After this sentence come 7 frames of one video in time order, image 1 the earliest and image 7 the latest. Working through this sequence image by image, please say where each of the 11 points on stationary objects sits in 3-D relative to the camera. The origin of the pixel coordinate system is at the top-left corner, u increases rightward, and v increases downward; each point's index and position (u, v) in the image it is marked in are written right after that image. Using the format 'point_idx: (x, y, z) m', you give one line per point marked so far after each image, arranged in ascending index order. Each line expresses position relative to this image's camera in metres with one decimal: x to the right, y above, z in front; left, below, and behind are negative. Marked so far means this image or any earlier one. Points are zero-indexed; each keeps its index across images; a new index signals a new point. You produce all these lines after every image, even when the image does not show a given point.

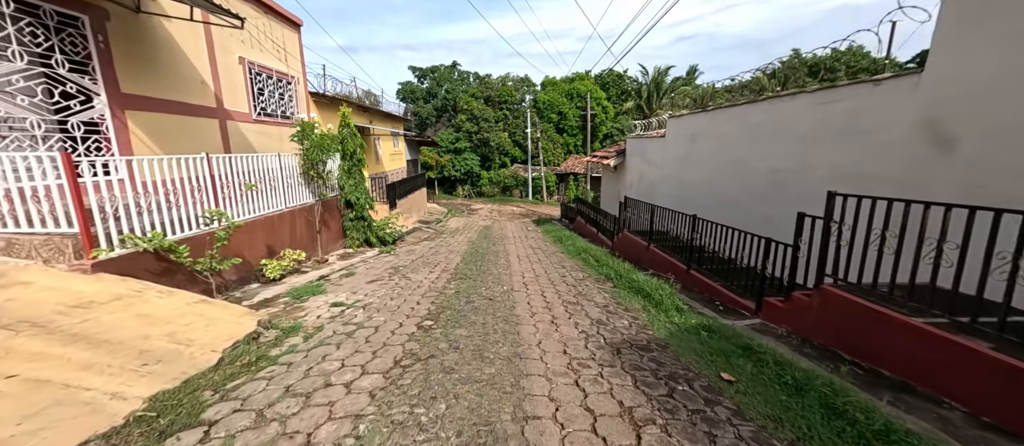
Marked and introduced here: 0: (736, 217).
0: (+4.0, +0.1, +6.4) m
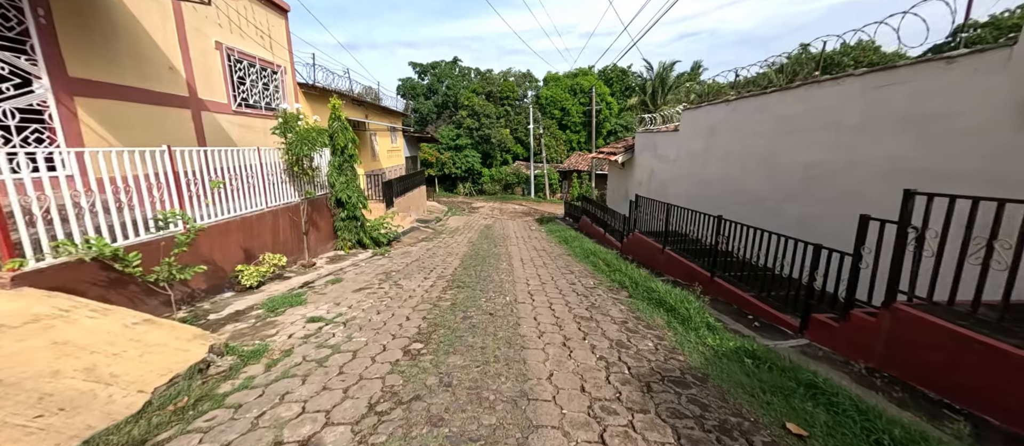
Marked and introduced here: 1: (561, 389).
0: (+4.1, +0.1, +5.7) m
1: (+0.3, -1.1, +2.4) m
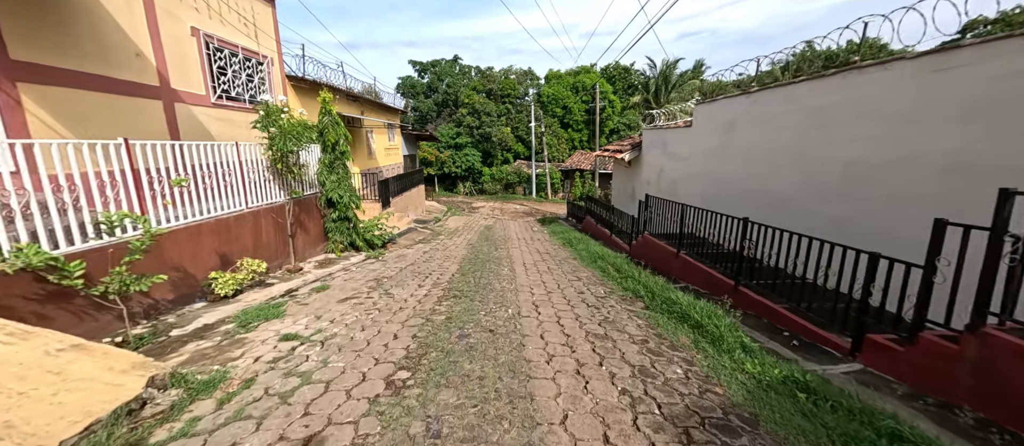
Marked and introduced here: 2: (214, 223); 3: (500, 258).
0: (+4.1, +0.1, +5.2) m
1: (+0.4, -1.2, +1.9) m
2: (-4.0, 0.0, +4.9) m
3: (-0.2, -0.7, +7.4) m
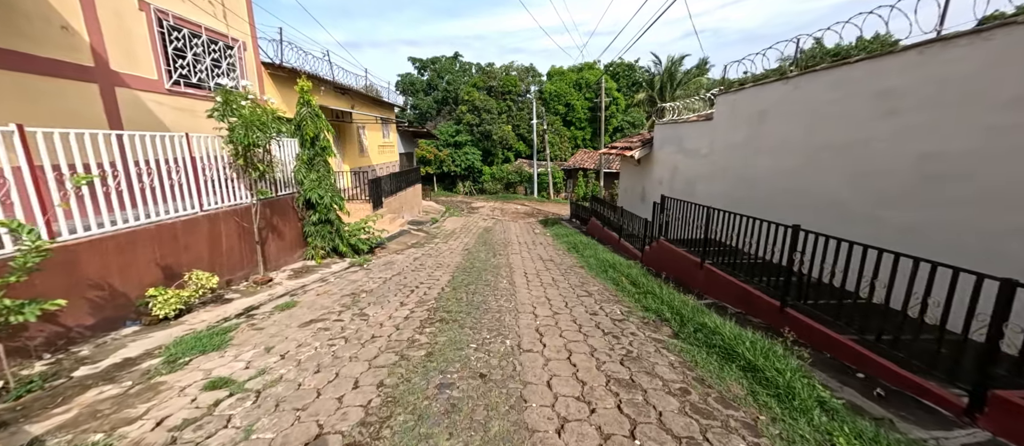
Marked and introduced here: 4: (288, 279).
0: (+4.1, 0.0, +4.4) m
1: (+0.3, -1.3, +1.1) m
2: (-4.0, -0.1, +4.1) m
3: (-0.2, -0.8, +6.6) m
4: (-3.7, -0.9, +5.9) m
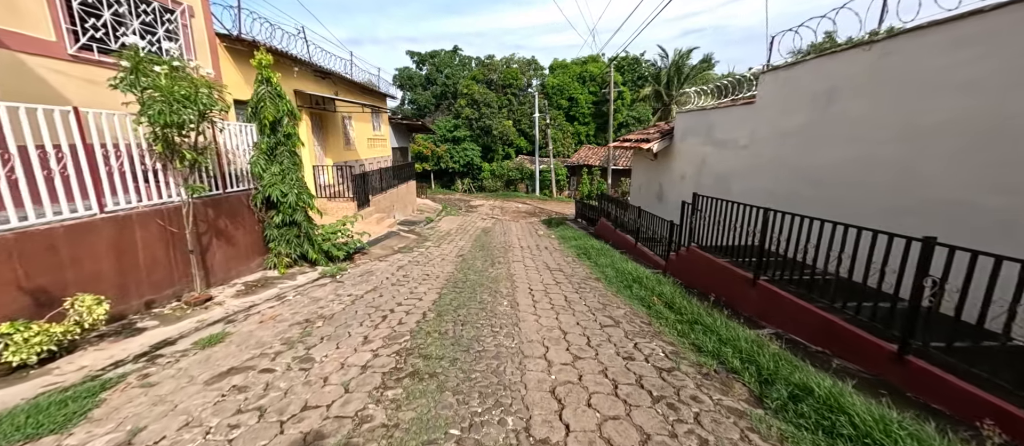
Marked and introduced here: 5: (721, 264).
0: (+4.1, -0.1, +3.2) m
1: (+0.4, -1.3, 0.0) m
2: (-4.0, -0.1, +2.9) m
3: (-0.2, -0.8, +5.4) m
4: (-3.6, -1.0, +4.7) m
5: (+2.8, -0.5, +4.9) m
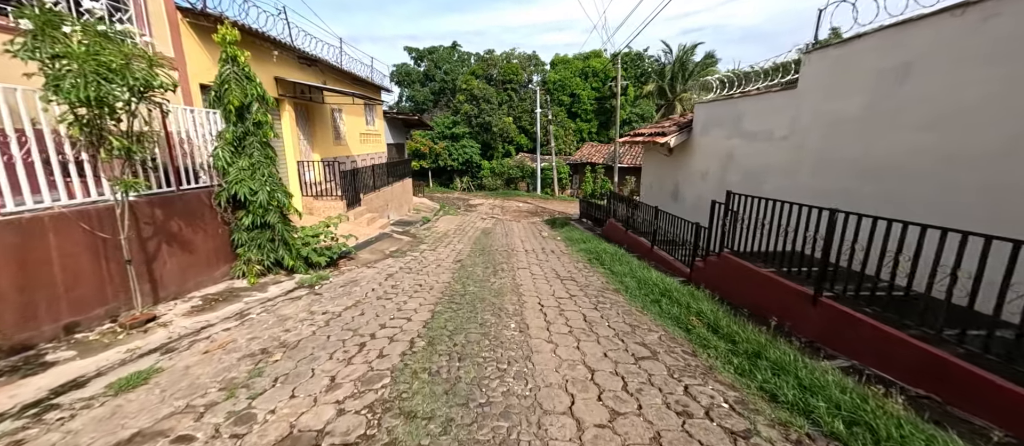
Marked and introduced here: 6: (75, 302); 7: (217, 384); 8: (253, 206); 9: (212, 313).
0: (+4.2, -0.2, +2.5) m
1: (+0.5, -1.4, -0.8) m
2: (-3.9, -0.2, +2.1) m
3: (-0.1, -0.9, +4.6) m
4: (-3.6, -1.0, +3.9) m
5: (+2.9, -0.6, +4.1) m
6: (-3.9, -0.7, +3.3) m
7: (-2.1, -1.1, +2.5) m
8: (-3.6, +0.2, +5.0) m
9: (-3.3, -1.0, +4.0) m
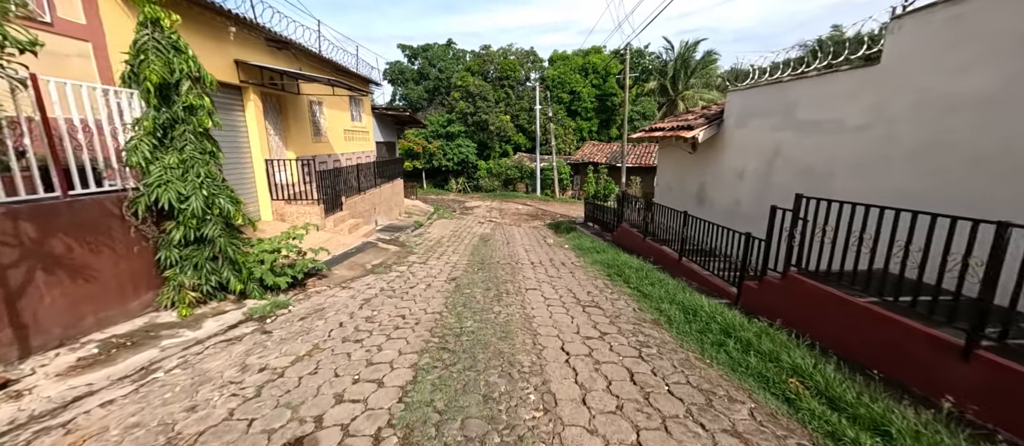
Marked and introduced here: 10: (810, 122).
0: (+4.3, -0.3, +1.4) m
1: (+0.6, -1.5, -1.9) m
2: (-3.8, -0.3, +0.9) m
3: (0.0, -1.0, +3.5) m
4: (-3.4, -1.1, +2.8) m
5: (+3.0, -0.7, +3.0) m
6: (-3.8, -0.8, +2.1) m
7: (-1.9, -1.3, +1.4) m
8: (-3.5, +0.1, +3.8) m
9: (-3.2, -1.2, +2.9) m
10: (+4.1, +1.4, +5.0) m
